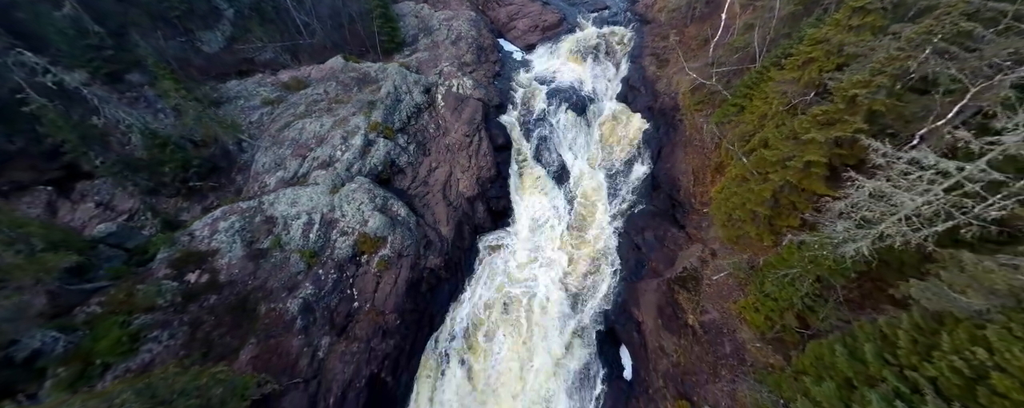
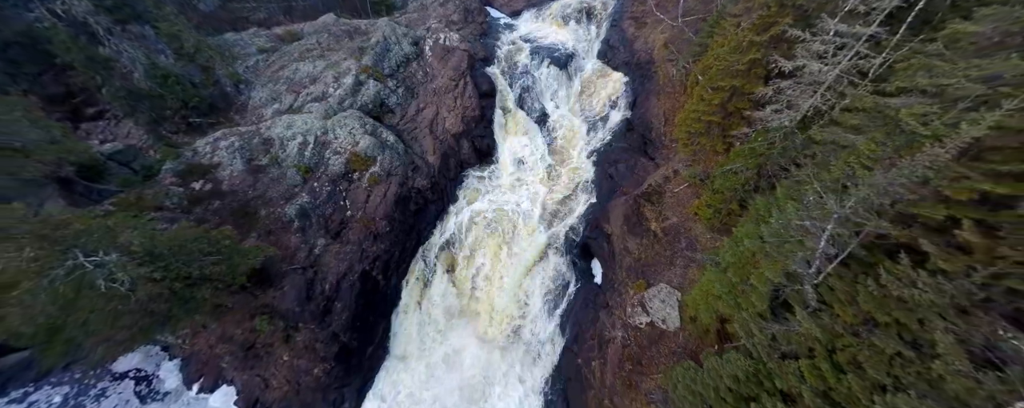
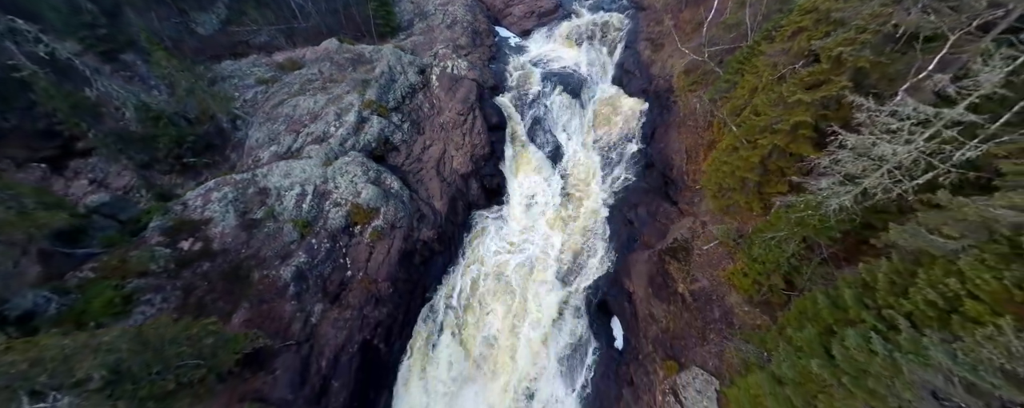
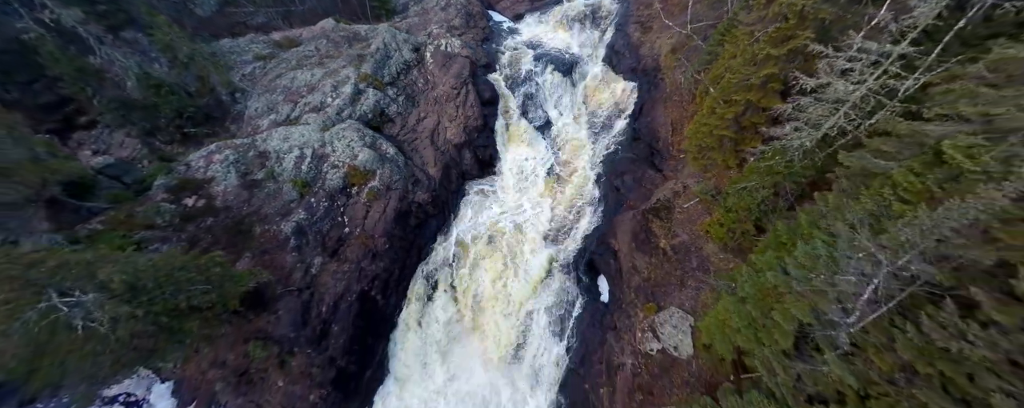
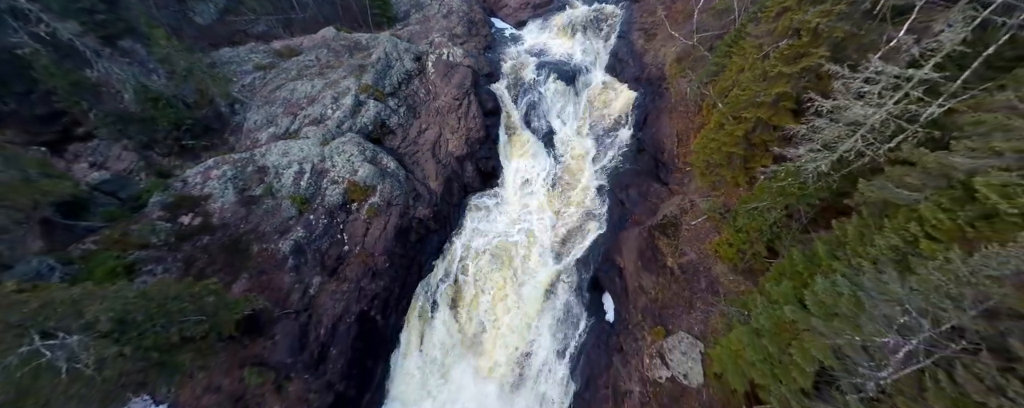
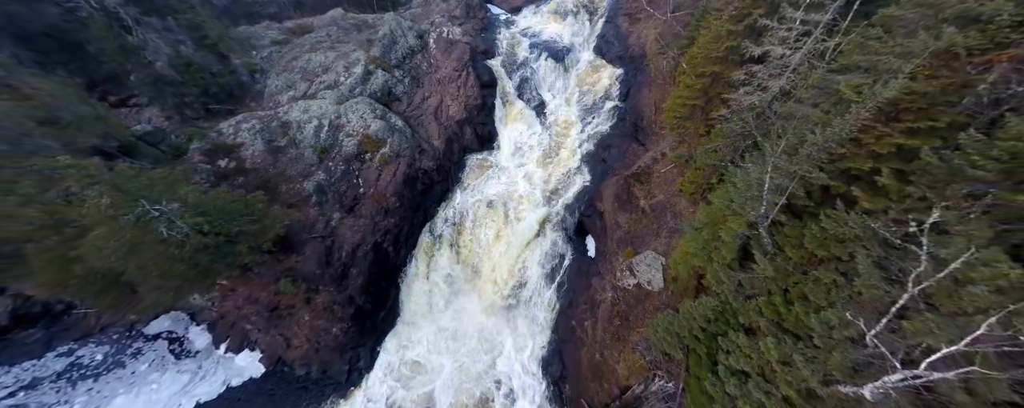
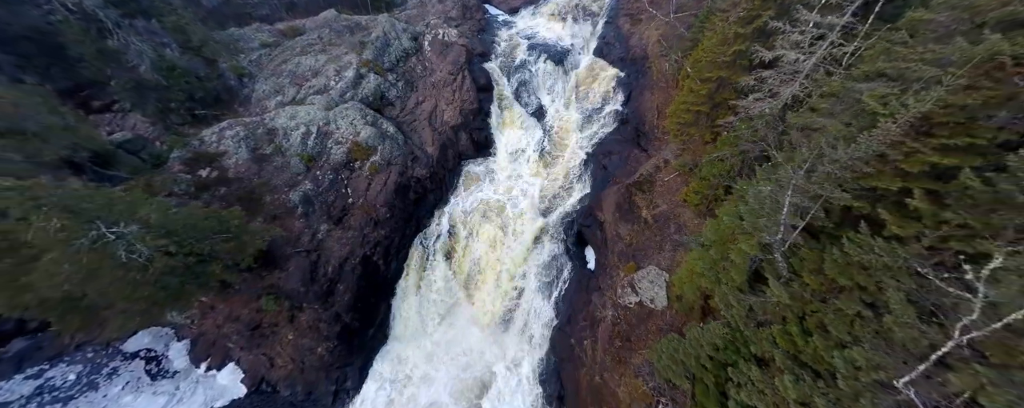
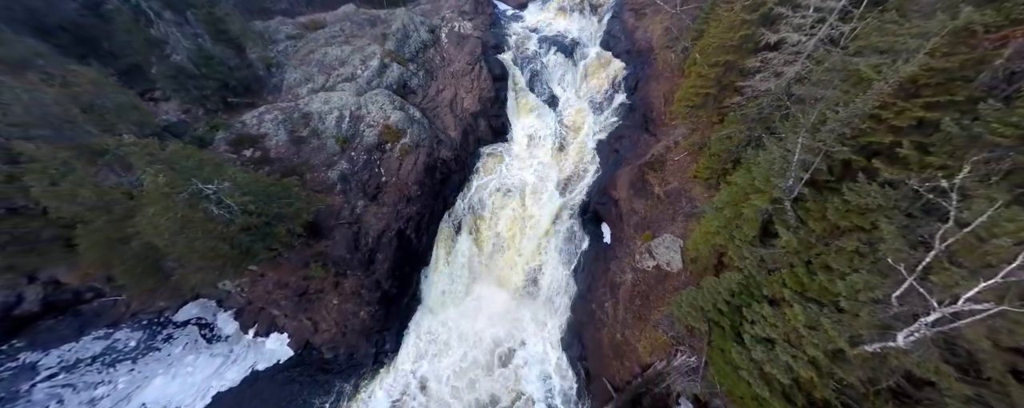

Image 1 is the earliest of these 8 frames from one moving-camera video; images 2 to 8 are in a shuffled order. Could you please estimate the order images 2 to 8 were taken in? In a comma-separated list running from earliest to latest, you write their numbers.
3, 5, 4, 2, 7, 6, 8
